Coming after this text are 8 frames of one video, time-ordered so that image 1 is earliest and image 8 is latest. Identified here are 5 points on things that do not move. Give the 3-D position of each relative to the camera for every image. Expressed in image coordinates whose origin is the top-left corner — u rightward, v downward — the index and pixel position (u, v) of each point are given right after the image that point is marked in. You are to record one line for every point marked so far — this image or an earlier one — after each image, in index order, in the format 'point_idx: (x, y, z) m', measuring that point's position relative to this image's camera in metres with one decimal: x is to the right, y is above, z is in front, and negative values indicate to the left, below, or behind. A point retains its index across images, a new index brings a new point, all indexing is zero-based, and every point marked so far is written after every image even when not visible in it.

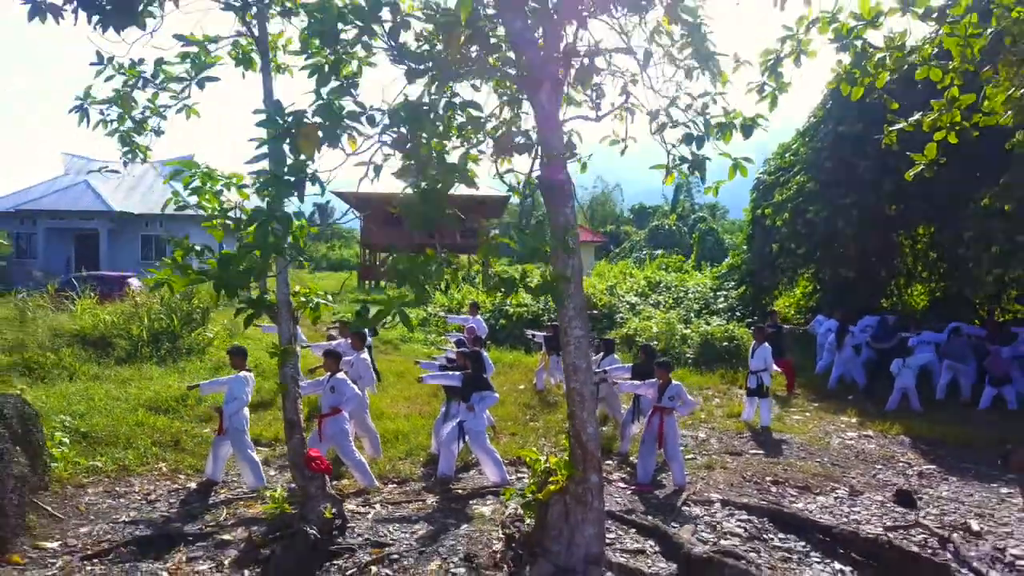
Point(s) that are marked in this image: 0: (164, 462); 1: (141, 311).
0: (-2.7, -1.4, +6.2) m
1: (-5.2, -0.3, +11.2) m
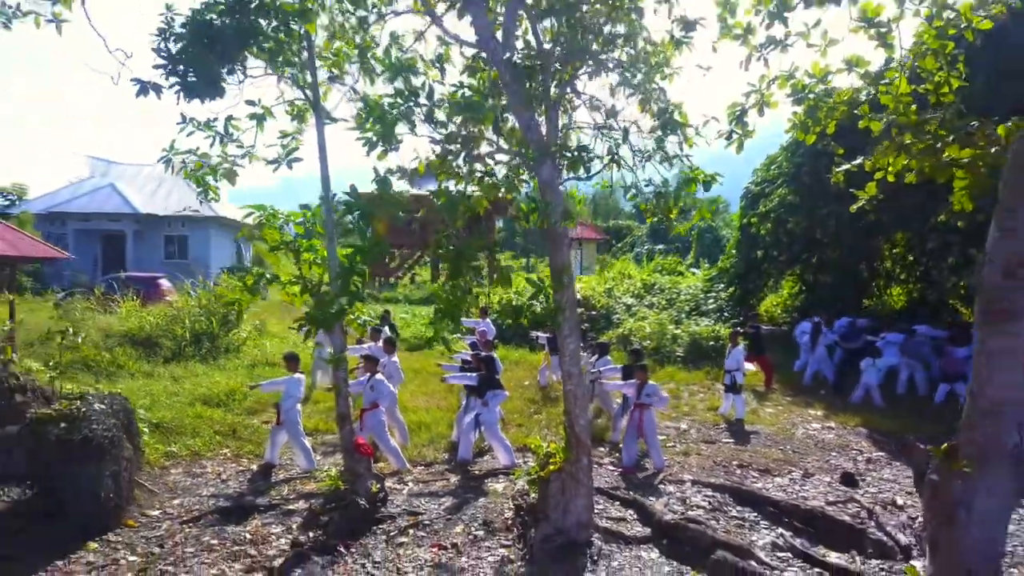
0: (-2.7, -1.5, +7.4) m
1: (-5.2, -0.4, +12.4) m
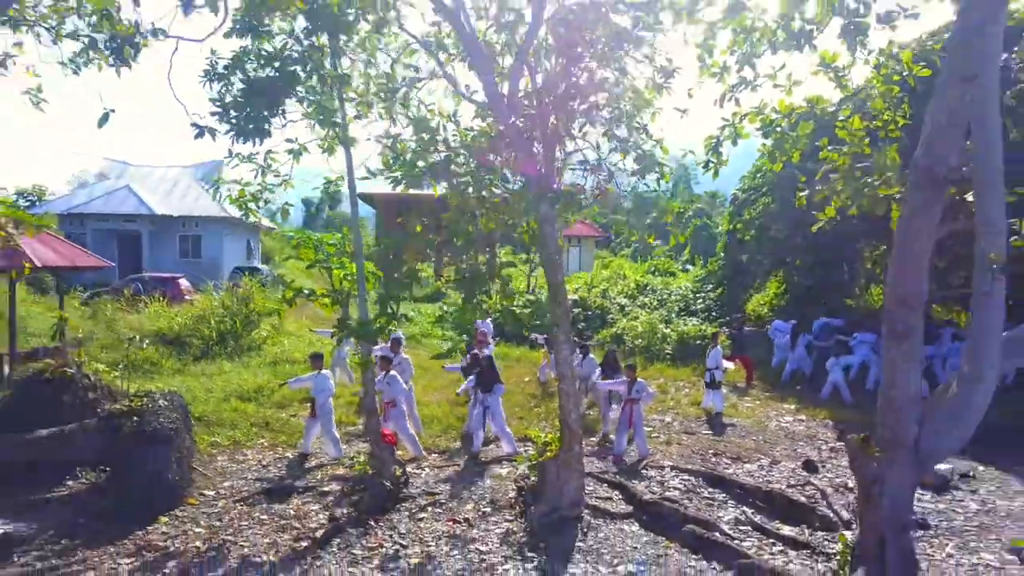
0: (-2.6, -1.6, +8.4) m
1: (-5.1, -0.4, +13.4) m
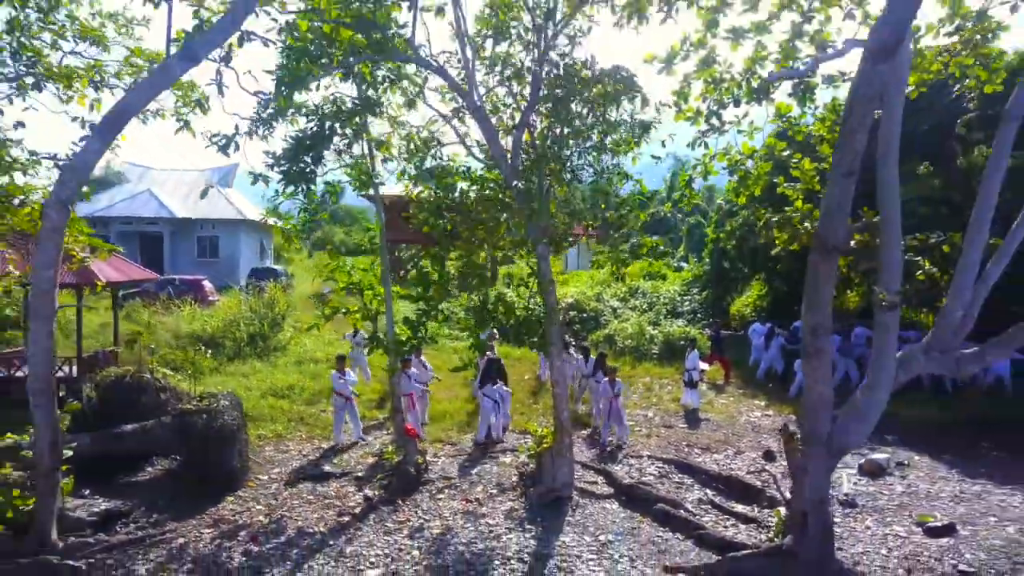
0: (-2.6, -1.8, +9.8) m
1: (-5.1, -0.5, +14.7) m
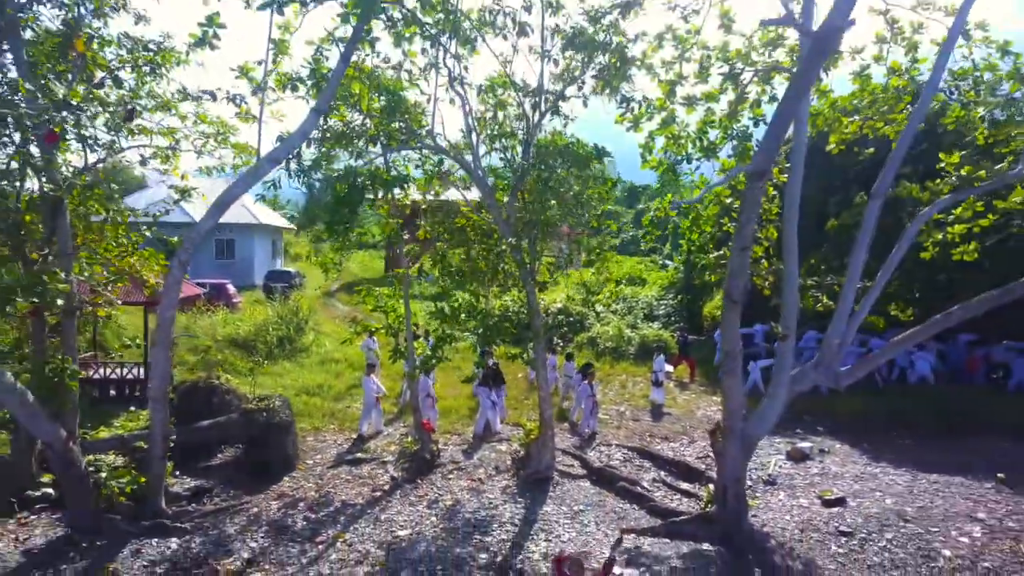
0: (-2.7, -2.0, +11.9) m
1: (-5.2, -0.7, +16.8) m
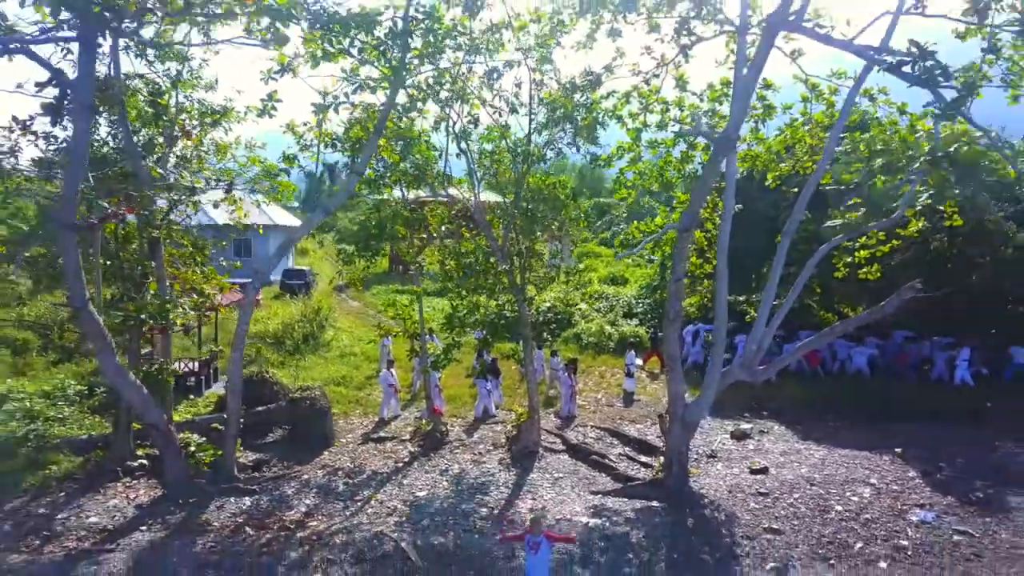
0: (-2.8, -2.2, +14.3) m
1: (-5.3, -0.8, +19.2) m
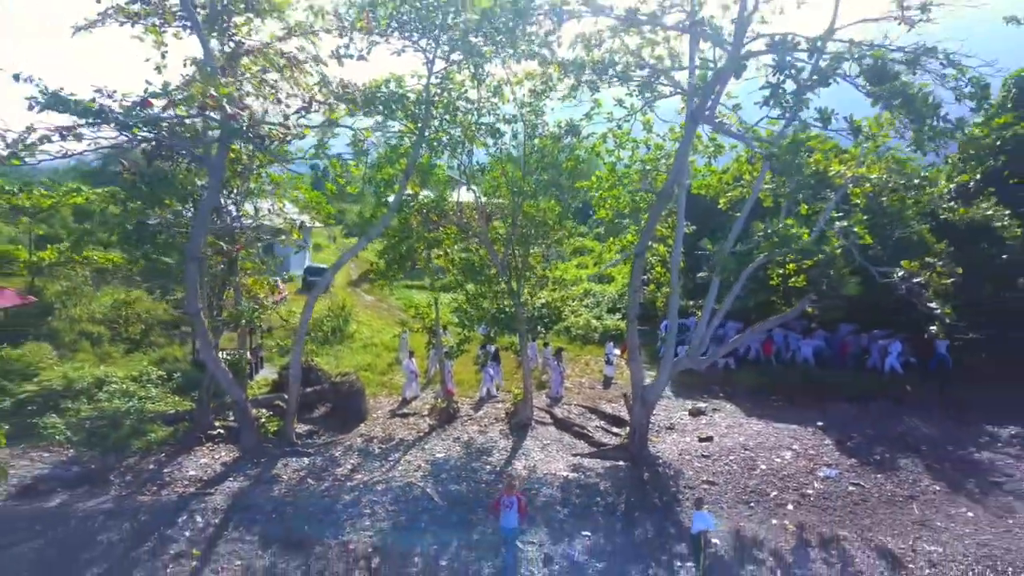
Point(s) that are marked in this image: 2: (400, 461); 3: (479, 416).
0: (-2.8, -2.3, +17.4) m
1: (-5.4, -0.7, +22.2) m
2: (-1.9, -3.0, +13.6) m
3: (-0.7, -2.6, +15.8) m
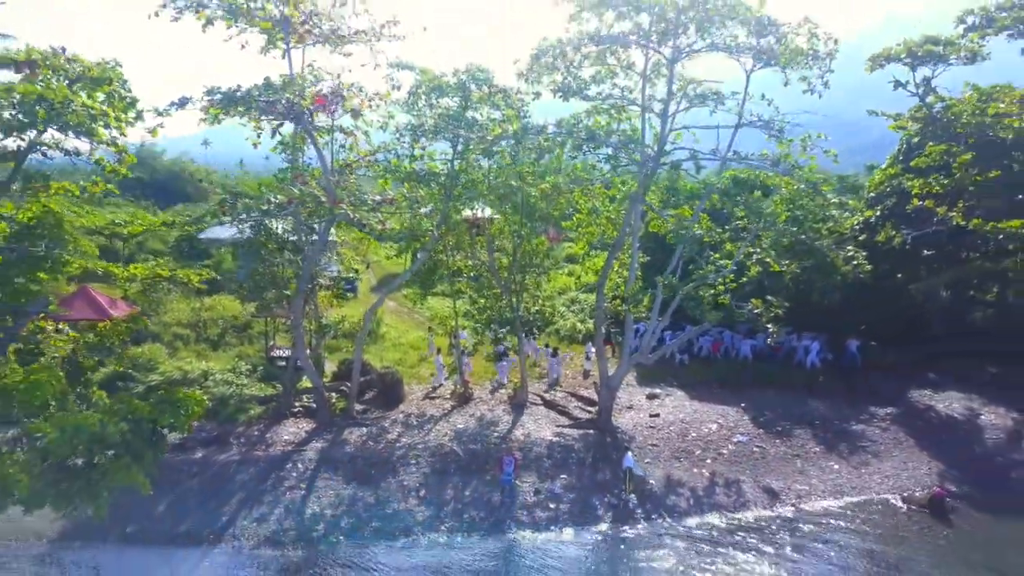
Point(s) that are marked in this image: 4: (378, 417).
0: (-2.8, -2.6, +22.6) m
1: (-5.4, -1.1, +27.5) m
2: (-1.9, -3.4, +18.8) m
3: (-0.6, -3.0, +21.1) m
4: (-3.3, -3.2, +19.5) m
